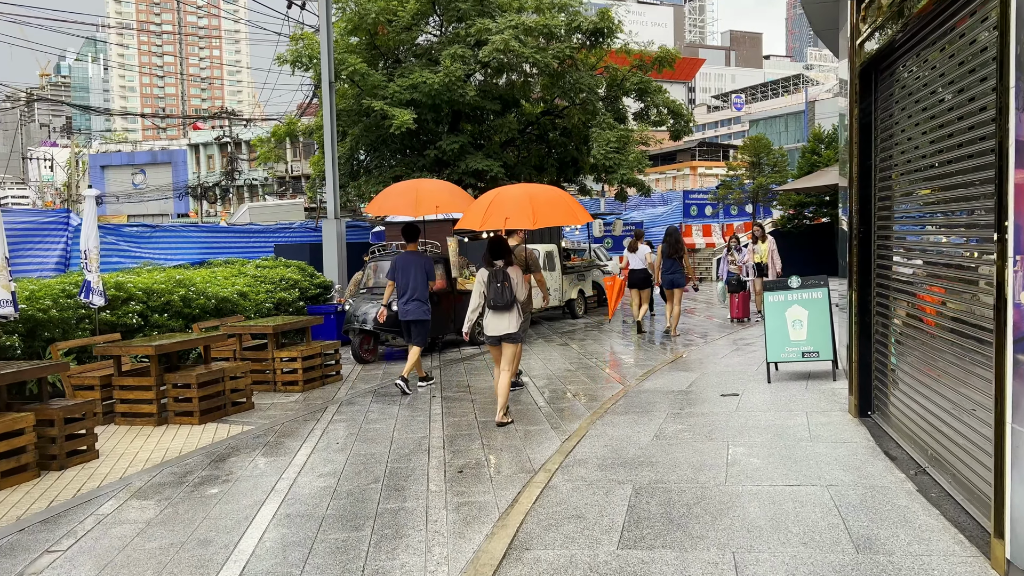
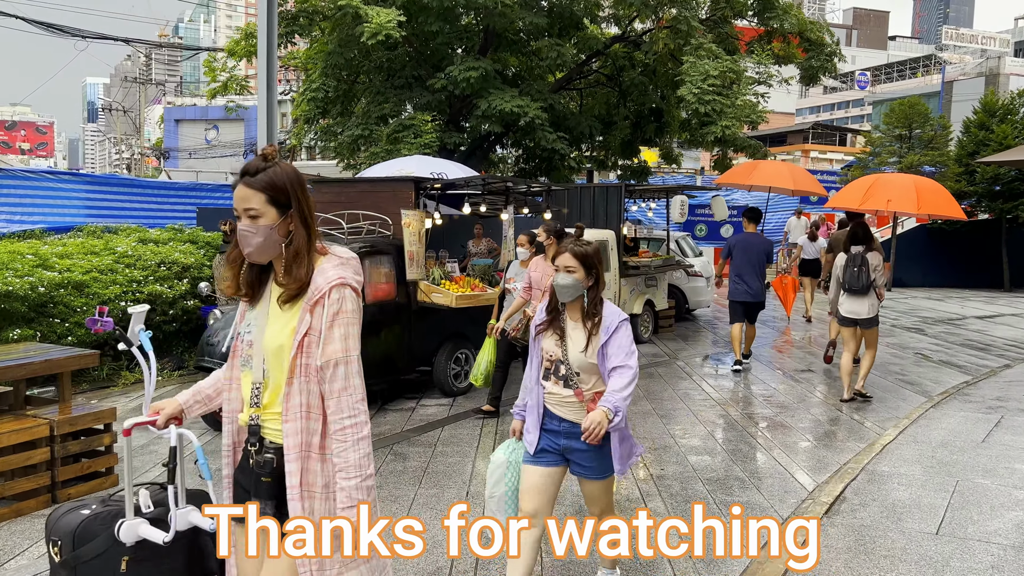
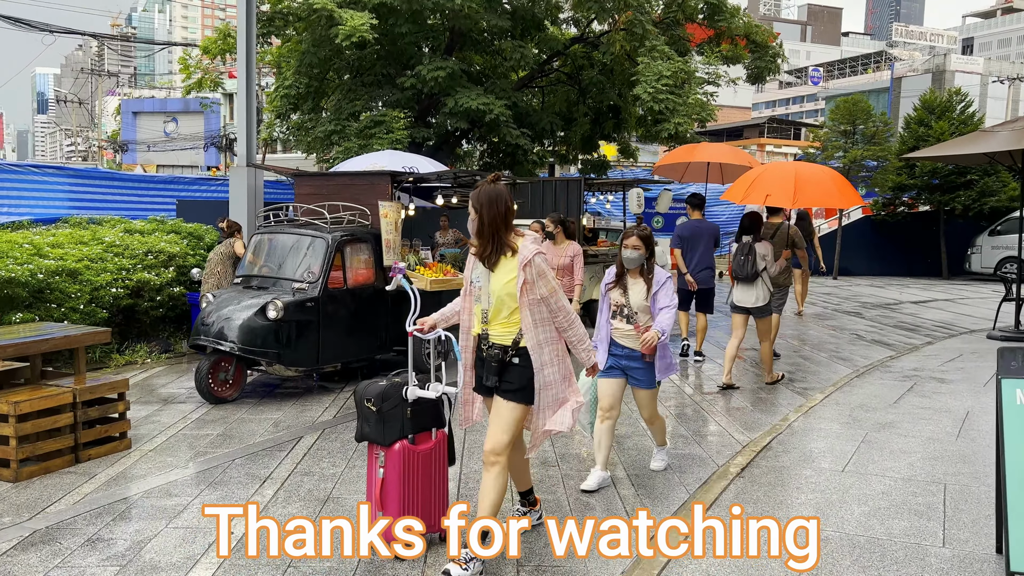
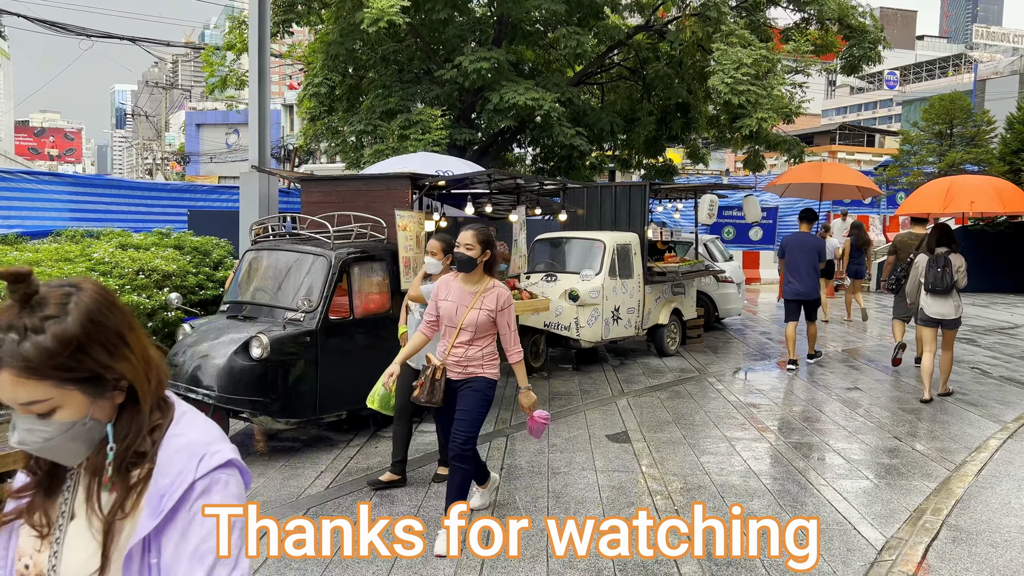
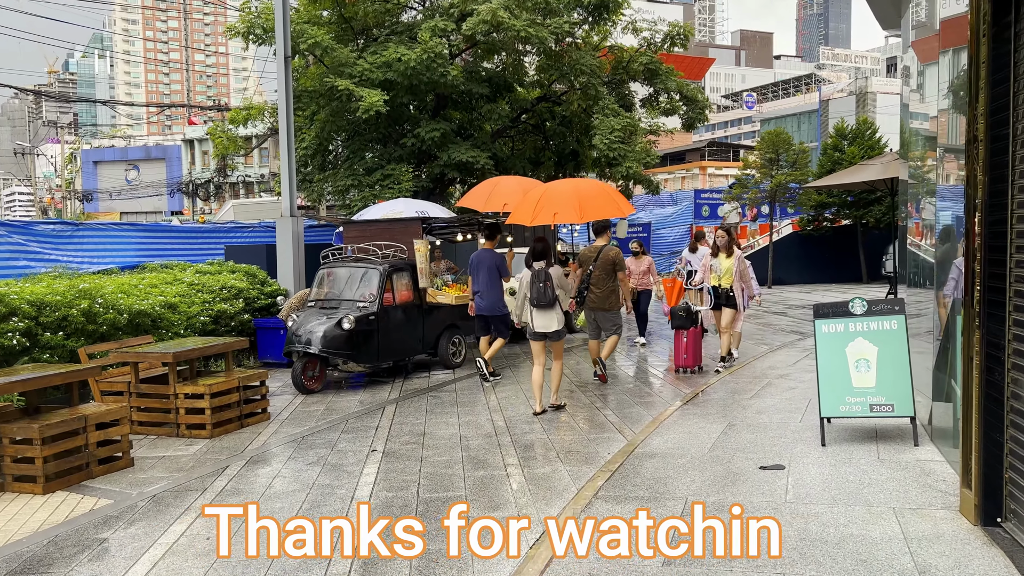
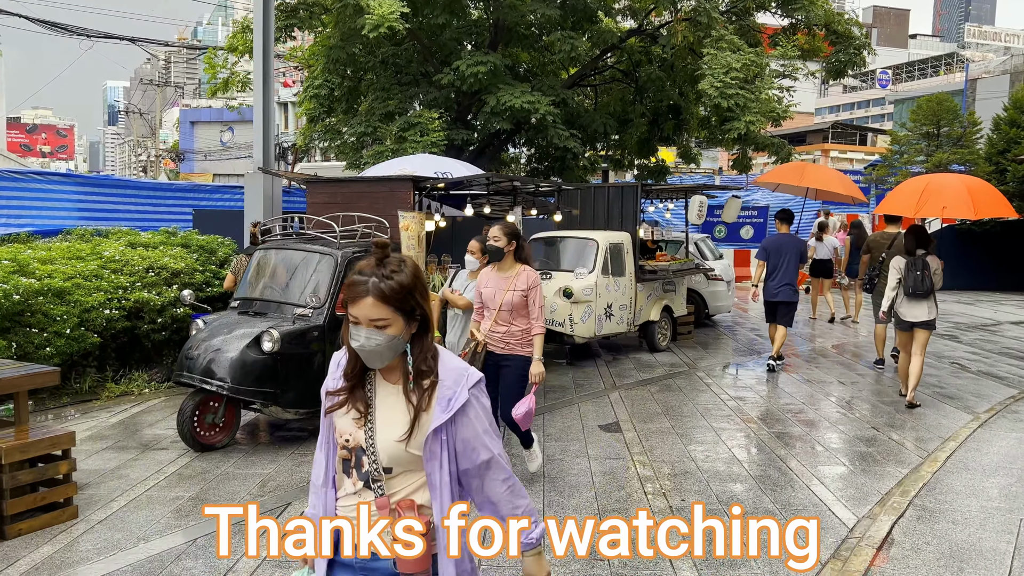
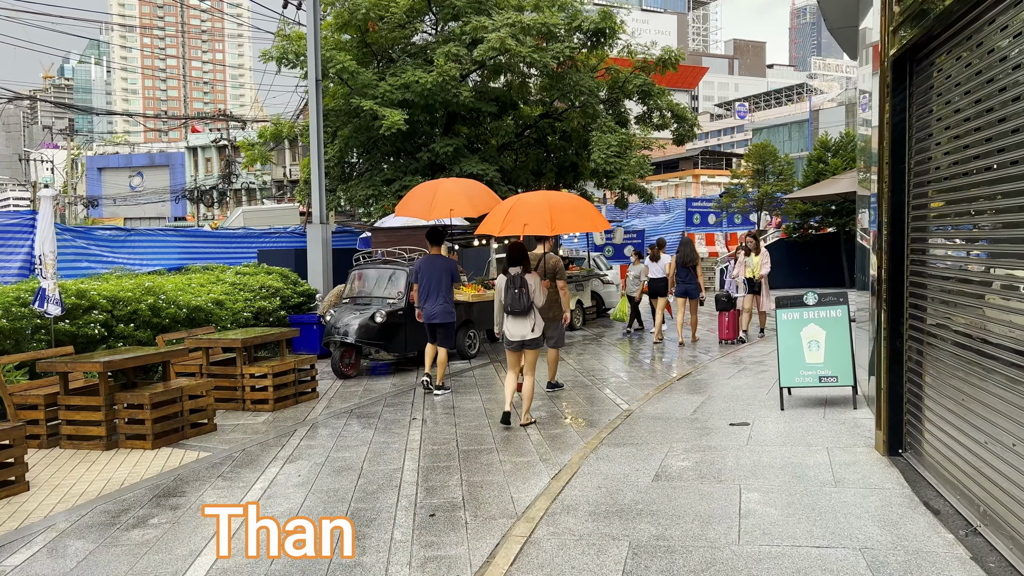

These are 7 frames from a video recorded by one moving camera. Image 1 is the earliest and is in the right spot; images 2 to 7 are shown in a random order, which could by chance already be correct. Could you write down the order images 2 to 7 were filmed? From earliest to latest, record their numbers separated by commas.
7, 5, 3, 2, 6, 4
